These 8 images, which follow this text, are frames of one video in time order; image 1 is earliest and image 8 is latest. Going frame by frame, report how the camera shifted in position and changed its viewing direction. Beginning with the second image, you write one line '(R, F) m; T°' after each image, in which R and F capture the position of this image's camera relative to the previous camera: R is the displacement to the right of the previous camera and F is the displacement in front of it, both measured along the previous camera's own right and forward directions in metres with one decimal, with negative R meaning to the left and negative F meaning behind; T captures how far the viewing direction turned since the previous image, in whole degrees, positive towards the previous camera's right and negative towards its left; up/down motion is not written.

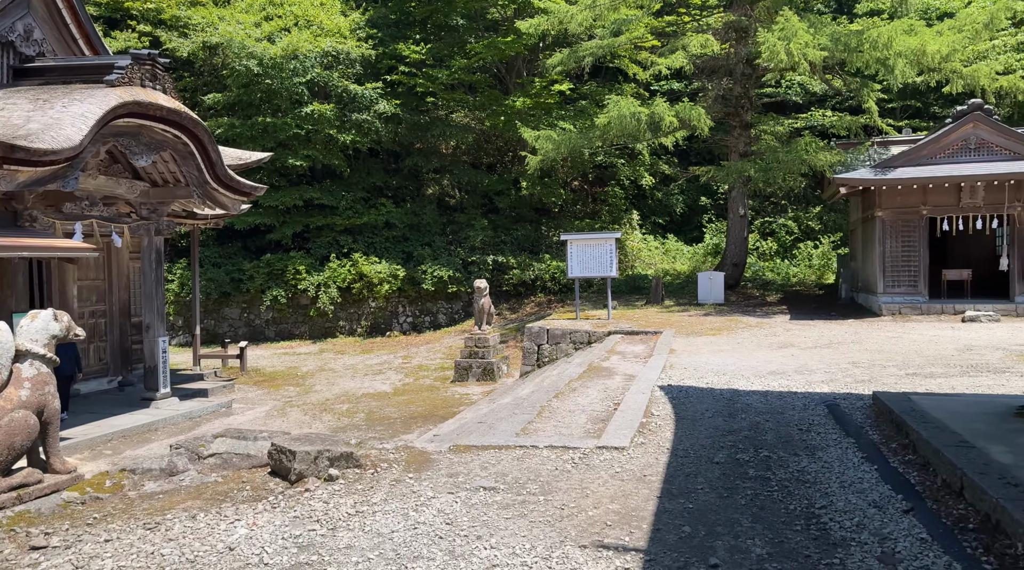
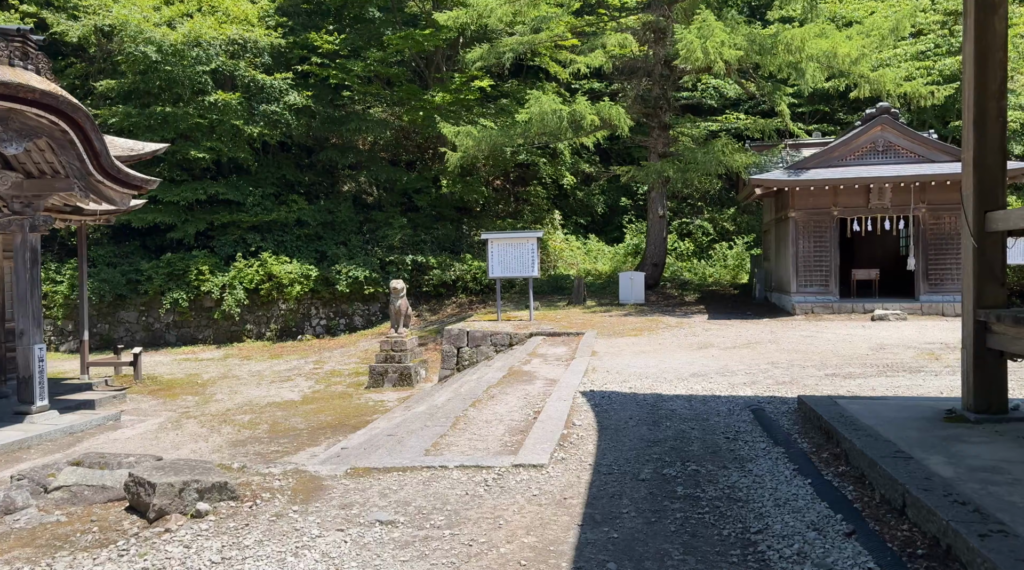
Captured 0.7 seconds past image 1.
(+0.1, +0.4) m; +5°
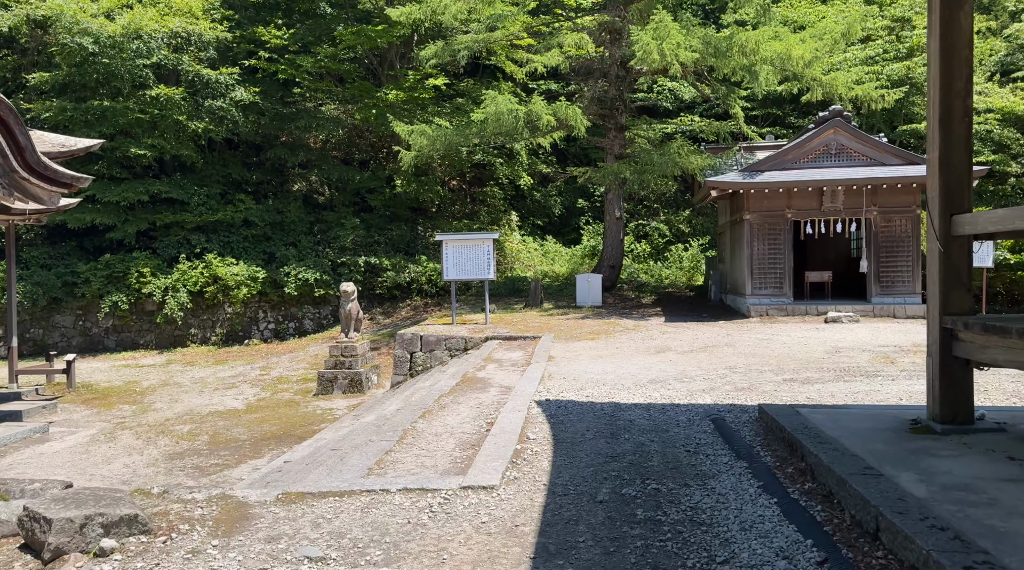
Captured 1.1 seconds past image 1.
(0.0, +0.3) m; +3°
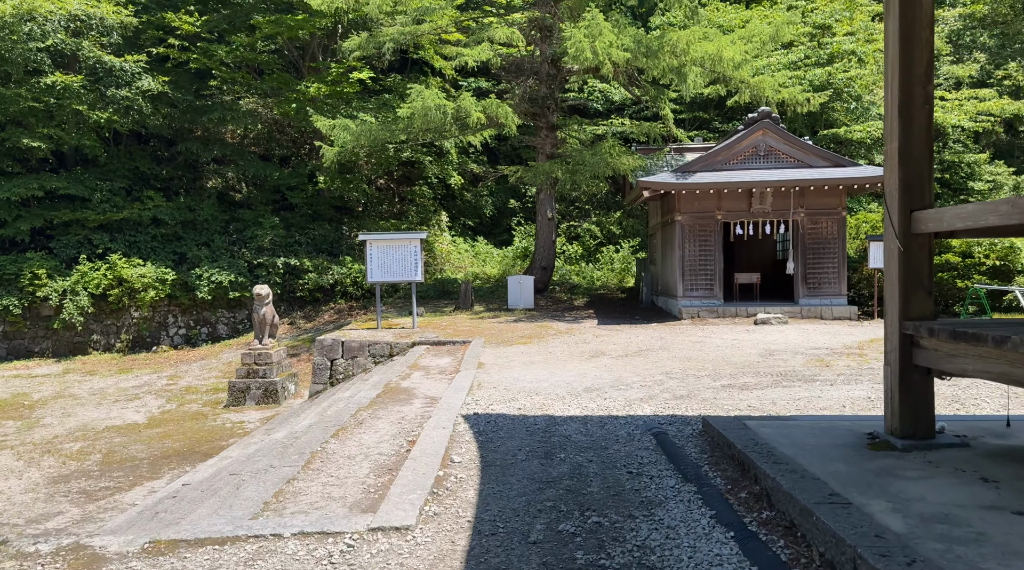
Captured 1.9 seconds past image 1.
(0.0, +0.5) m; +5°
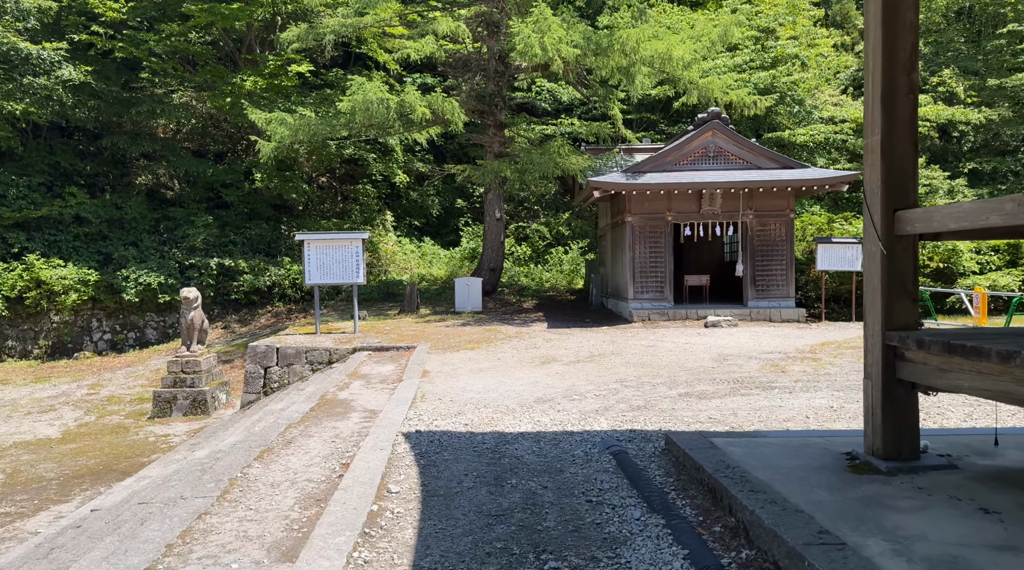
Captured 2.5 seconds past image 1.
(0.0, +0.4) m; +4°
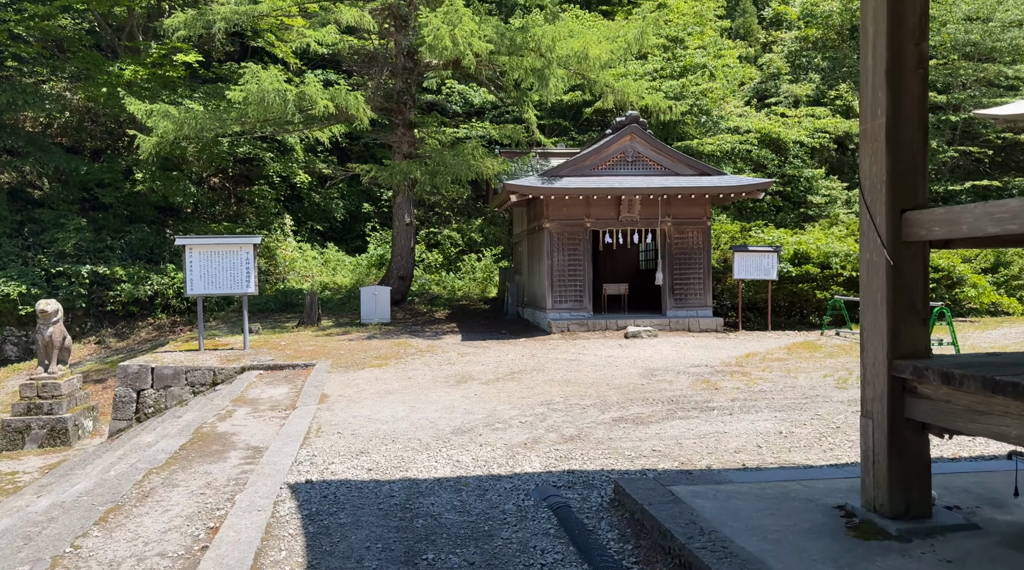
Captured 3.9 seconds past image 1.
(0.0, +0.8) m; +6°
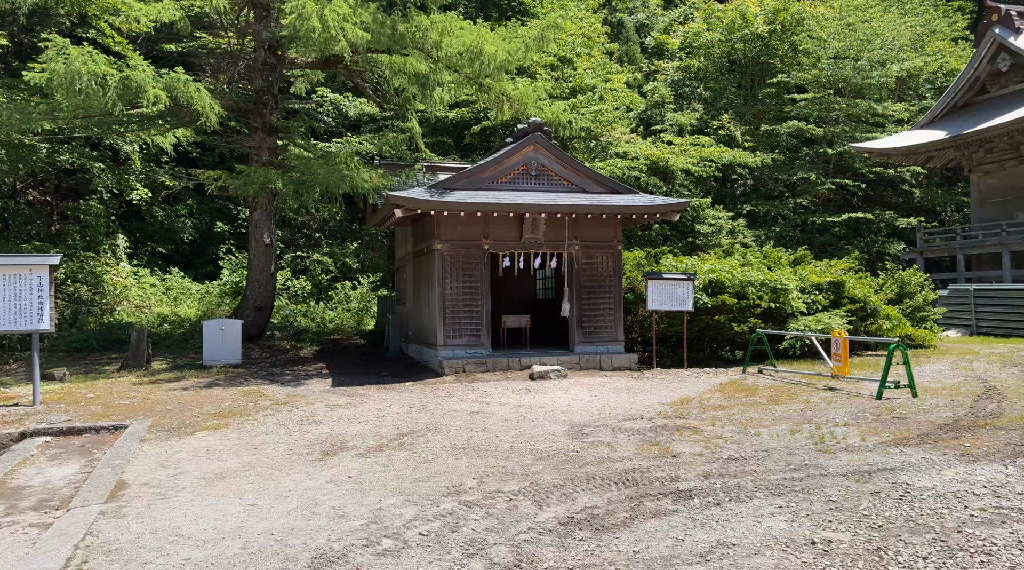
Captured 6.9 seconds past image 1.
(-0.1, +2.0) m; +8°
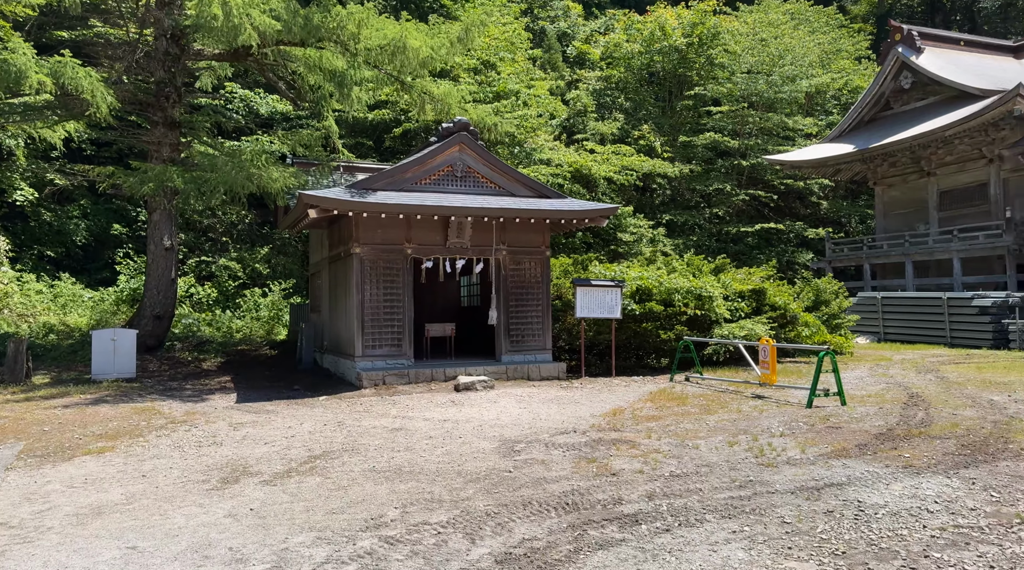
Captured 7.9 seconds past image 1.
(0.0, +0.5) m; +6°
